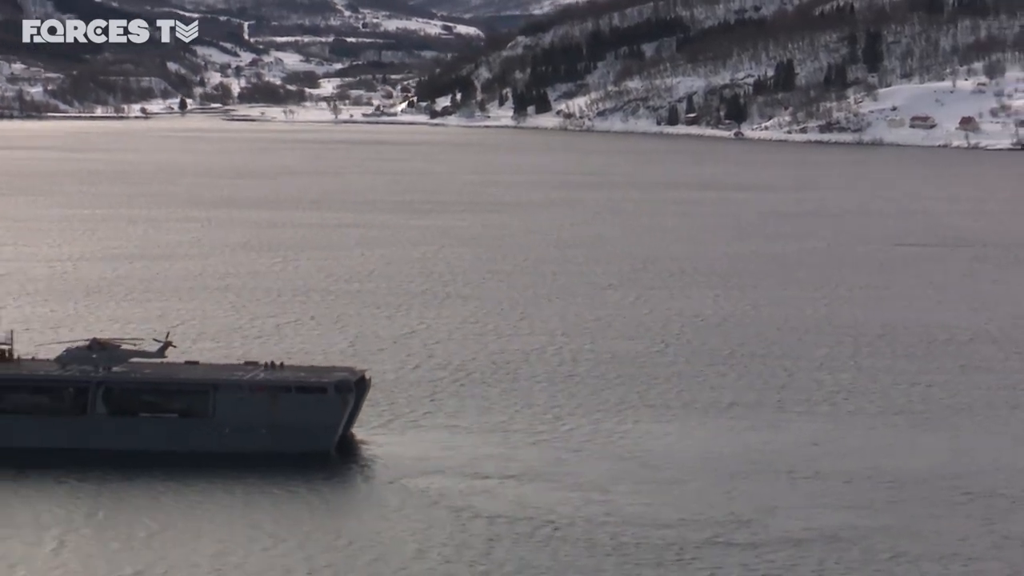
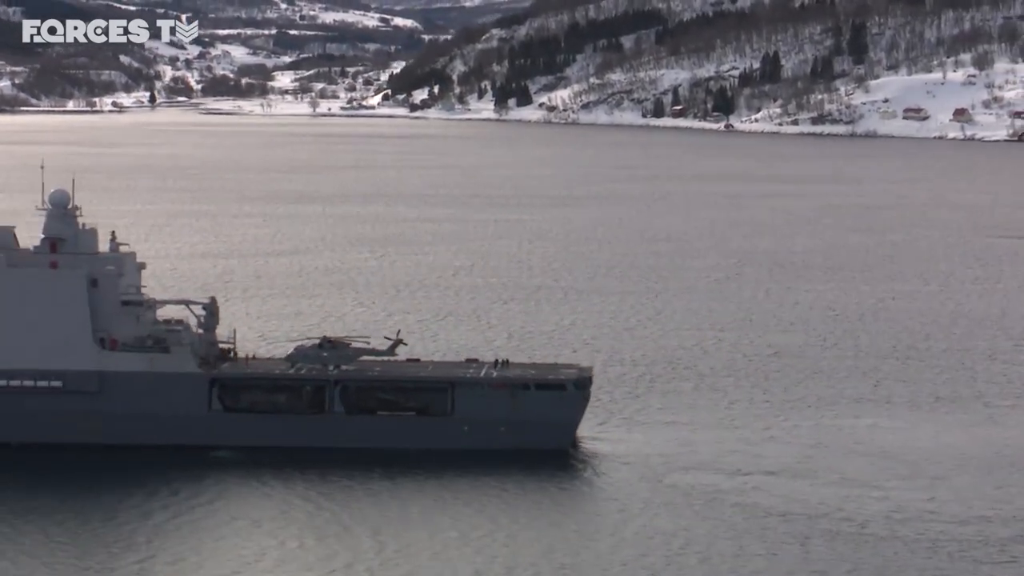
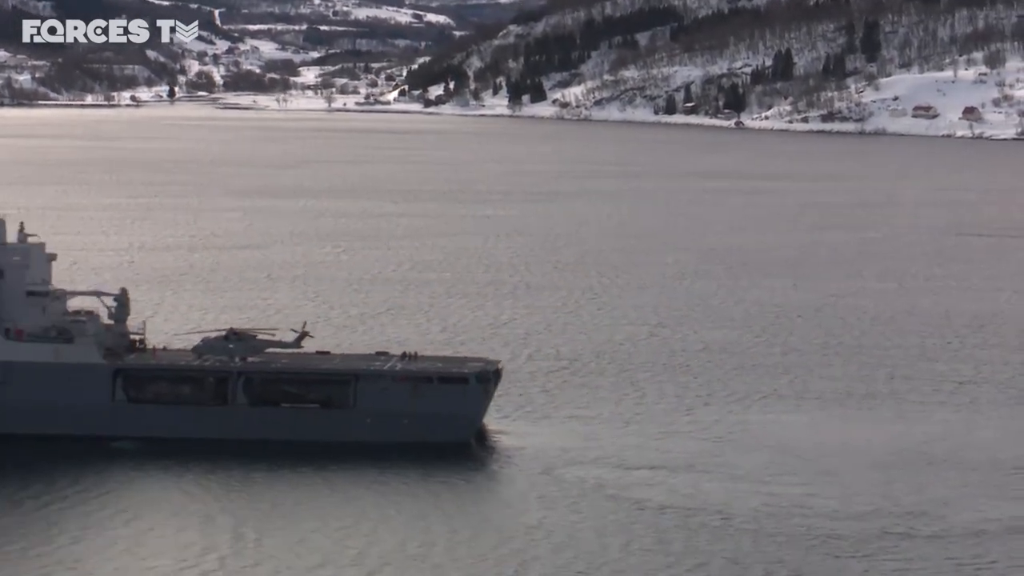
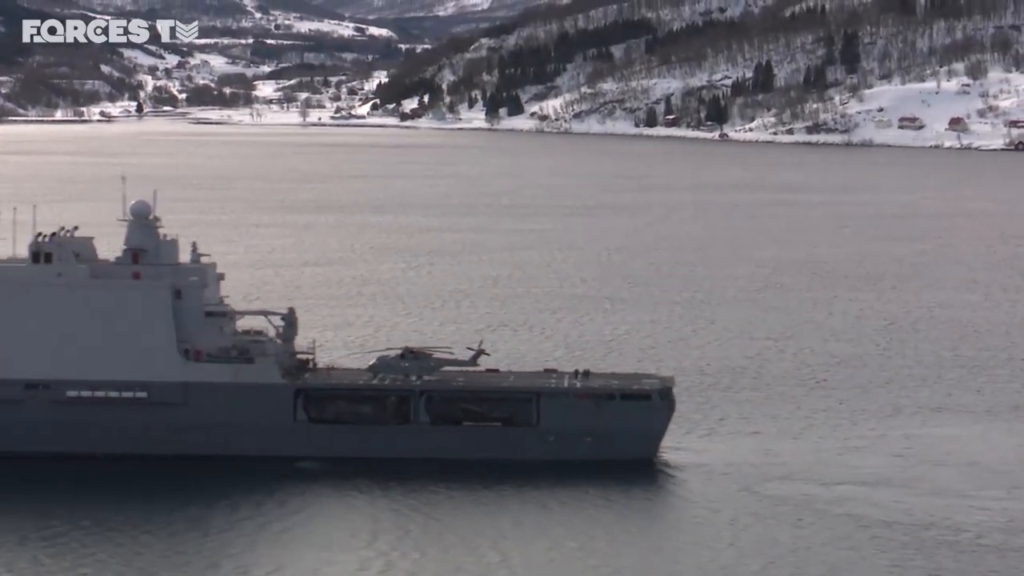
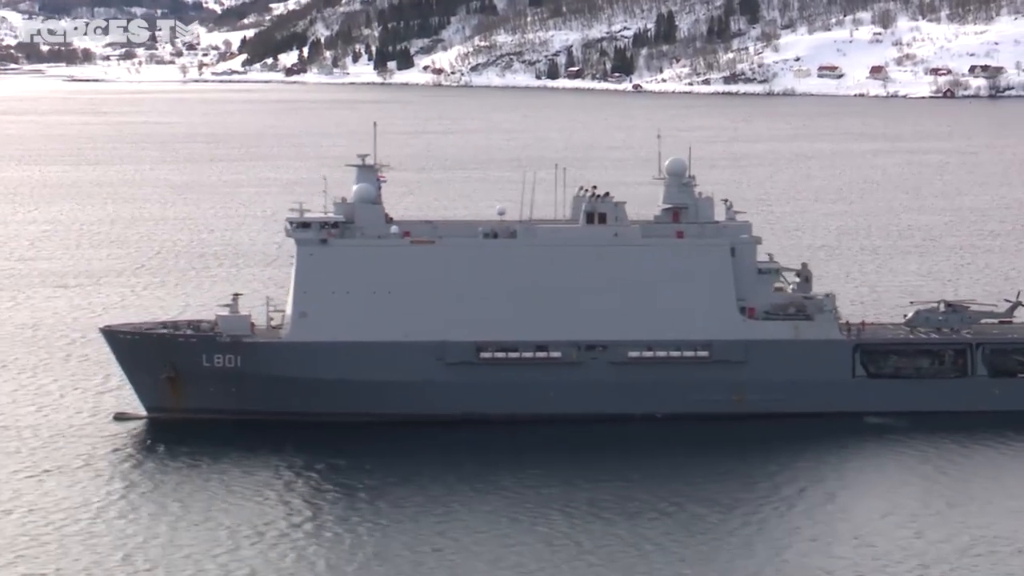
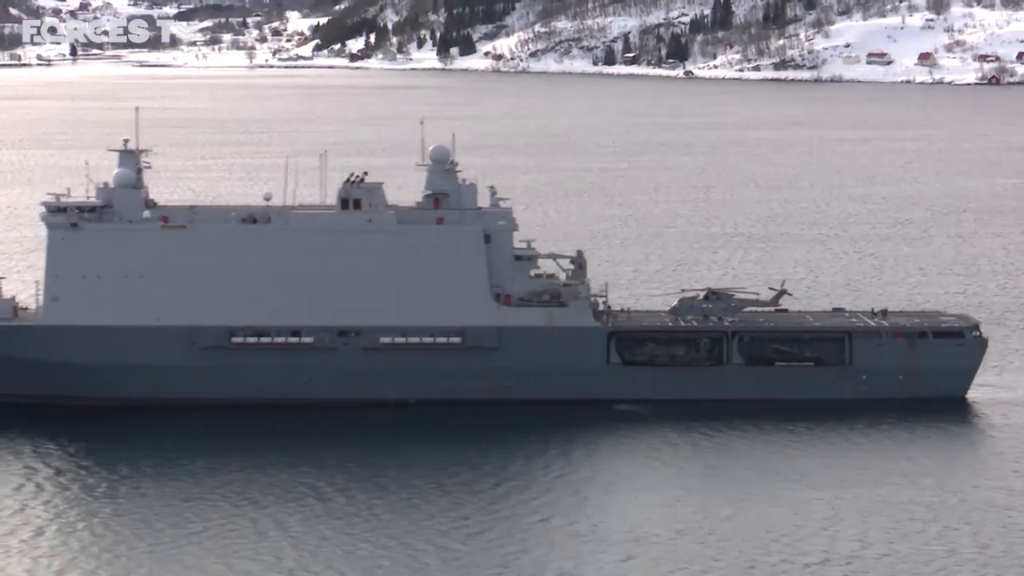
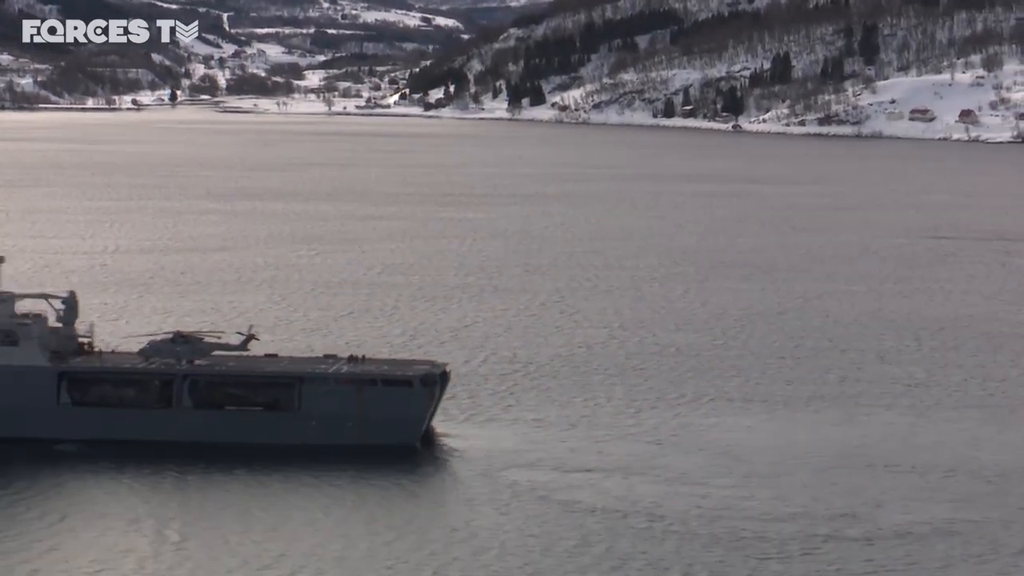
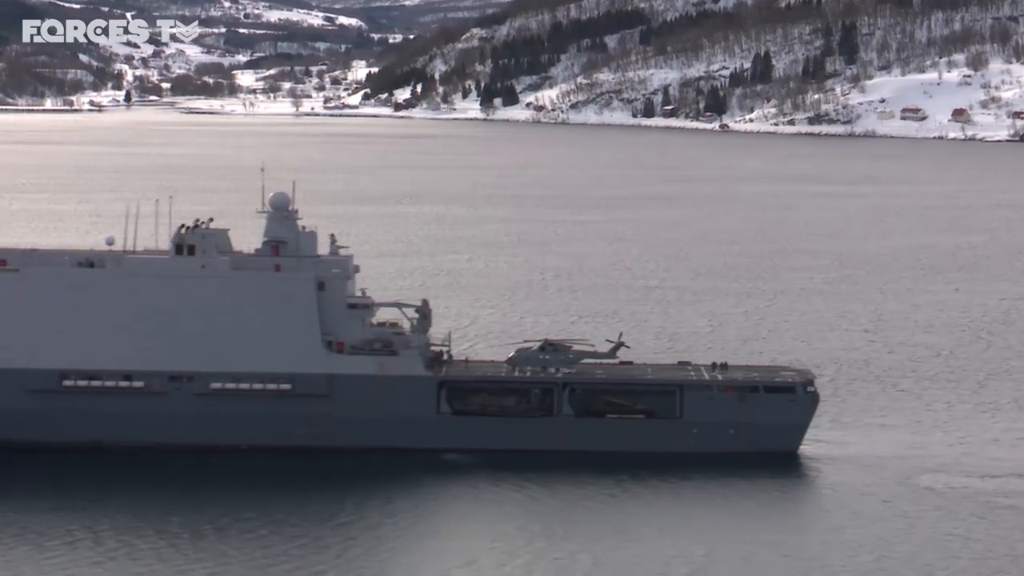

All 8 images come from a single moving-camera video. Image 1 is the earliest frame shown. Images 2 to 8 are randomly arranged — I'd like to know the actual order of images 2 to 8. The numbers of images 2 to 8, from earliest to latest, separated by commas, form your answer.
7, 3, 2, 4, 8, 6, 5
